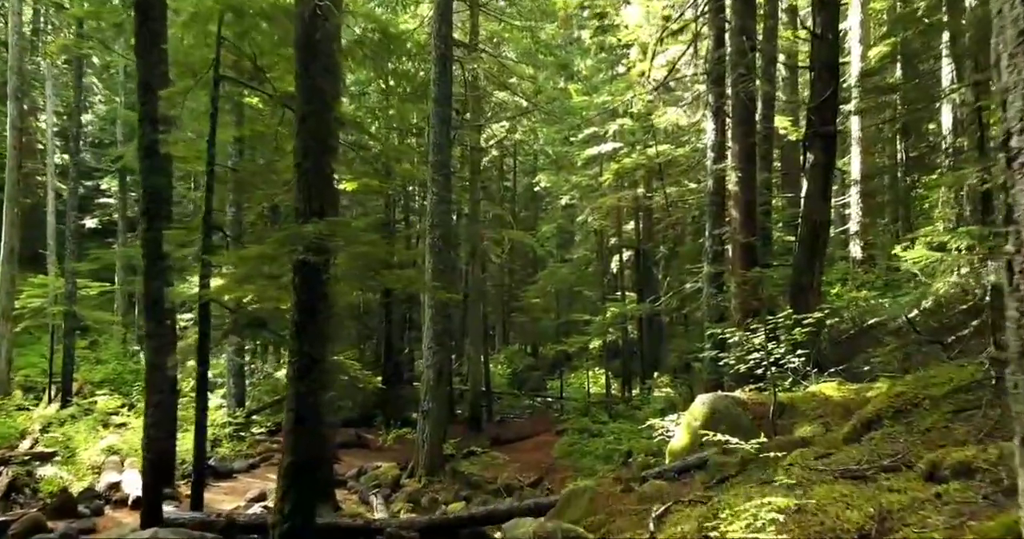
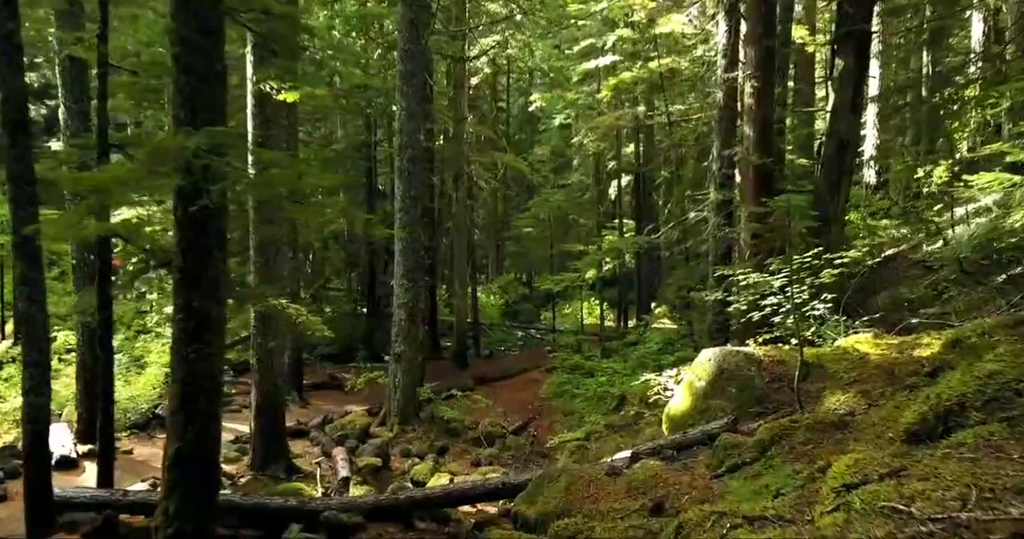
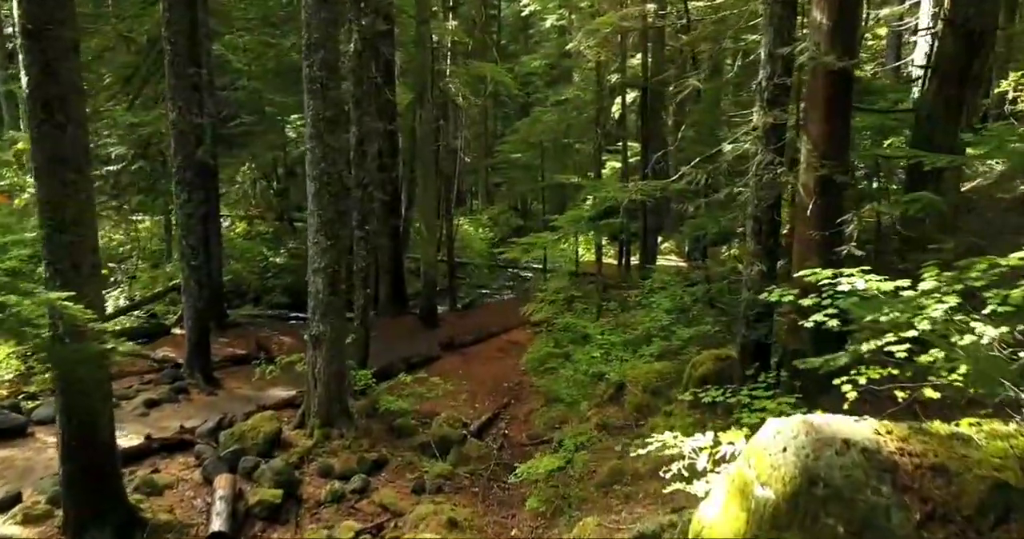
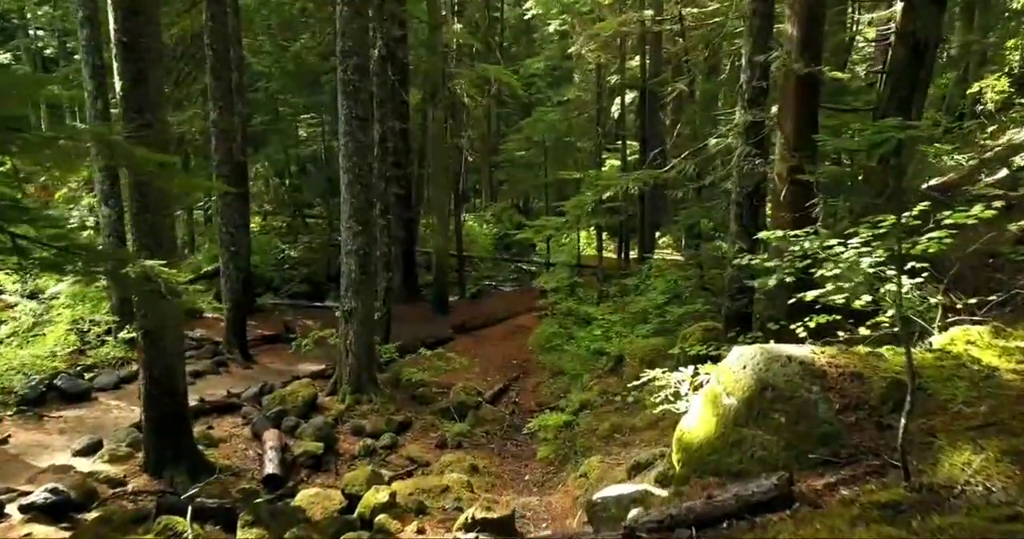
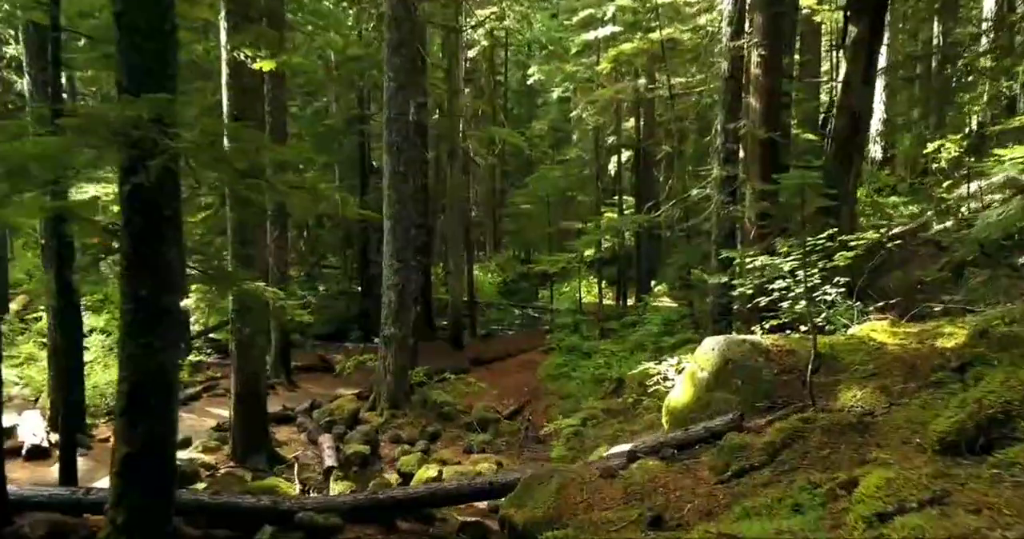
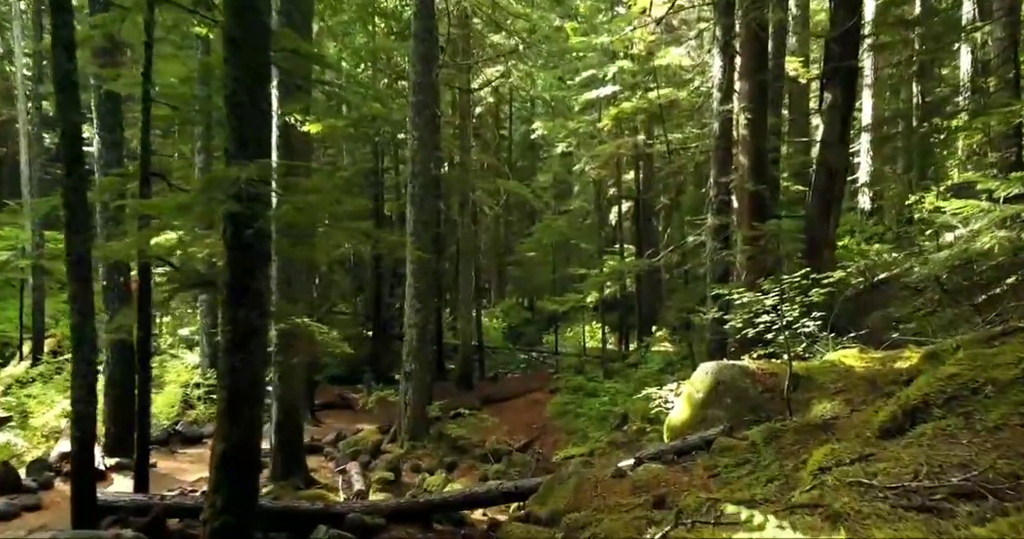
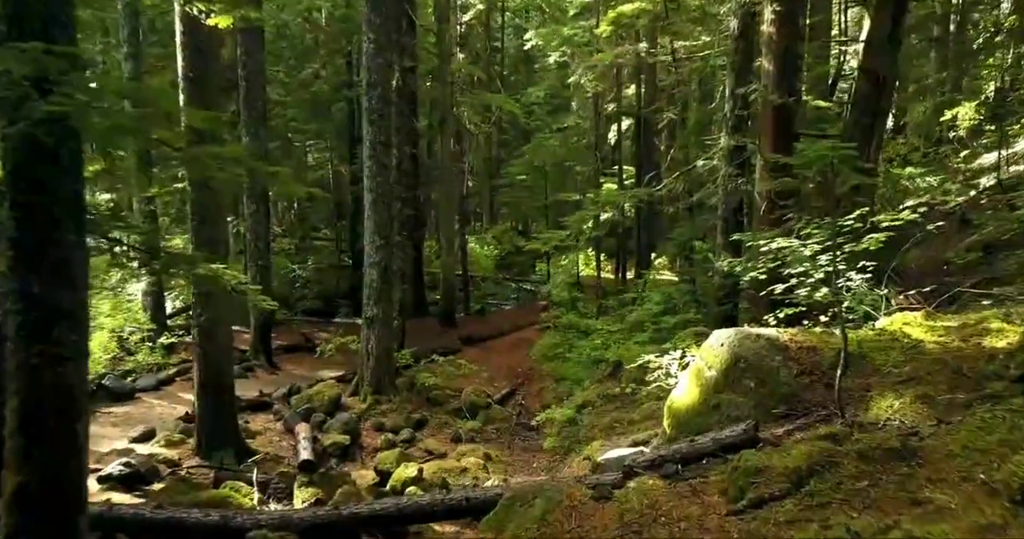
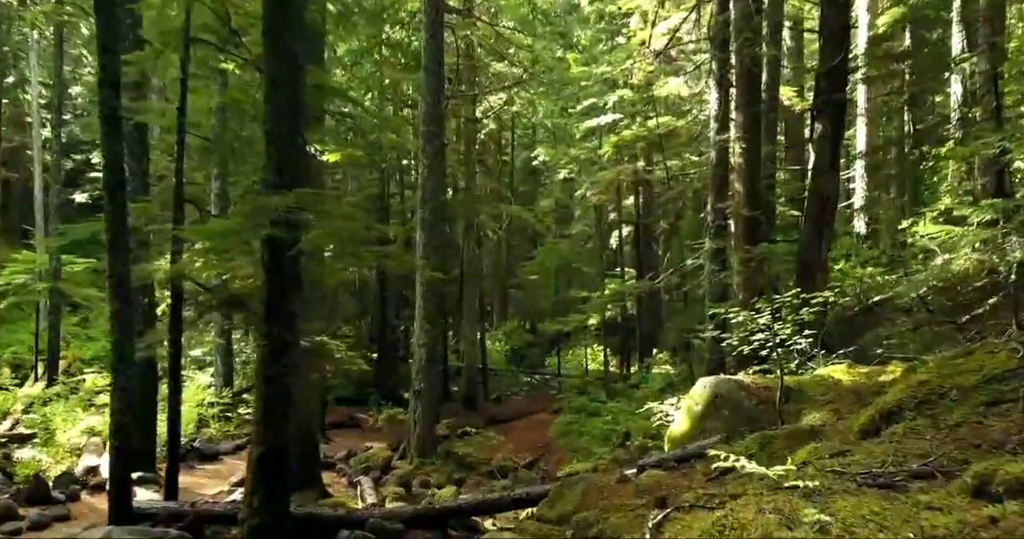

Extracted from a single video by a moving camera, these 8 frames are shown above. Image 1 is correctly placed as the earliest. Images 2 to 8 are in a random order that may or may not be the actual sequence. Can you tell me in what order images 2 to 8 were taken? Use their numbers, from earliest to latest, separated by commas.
8, 6, 2, 5, 7, 4, 3
